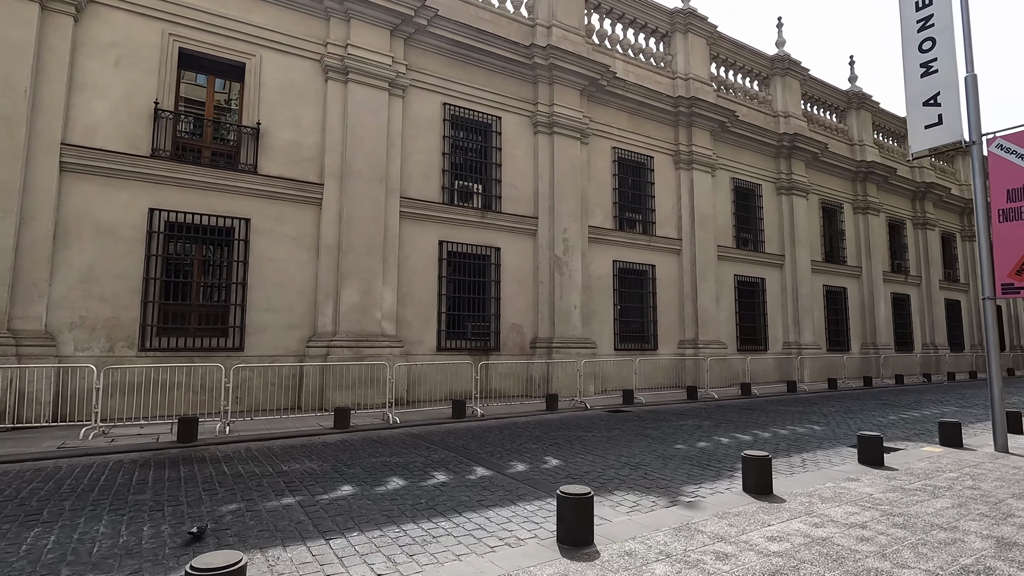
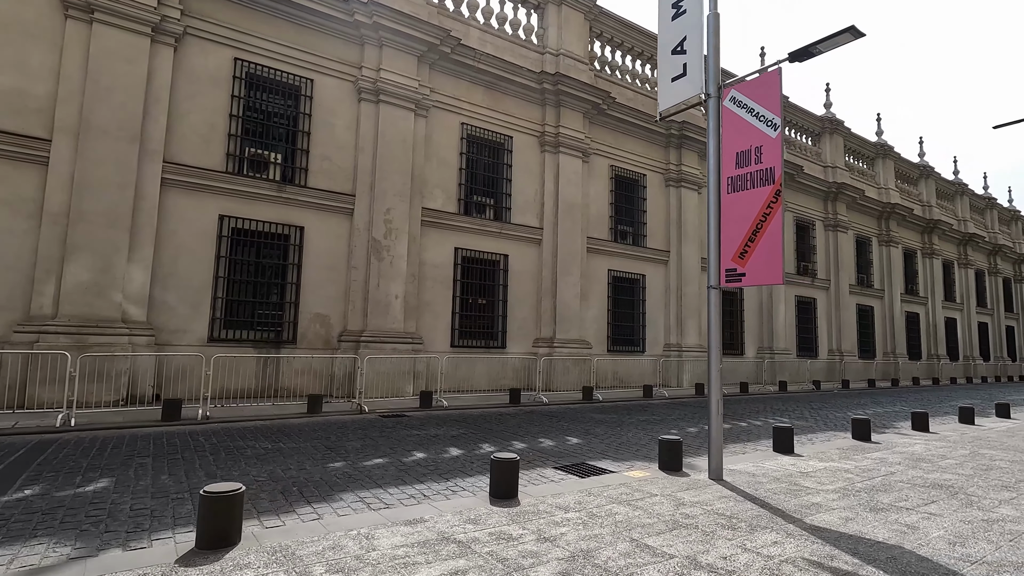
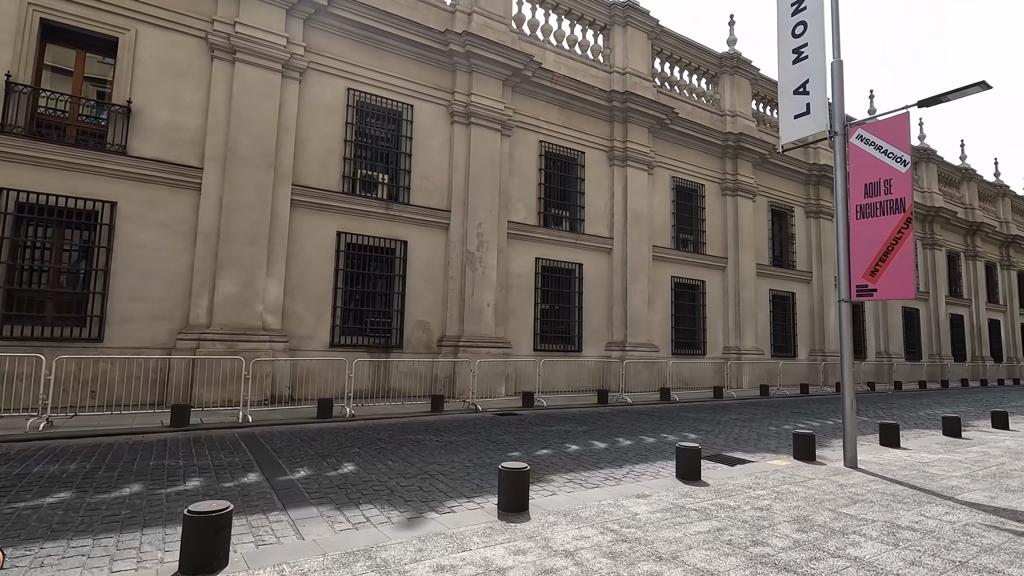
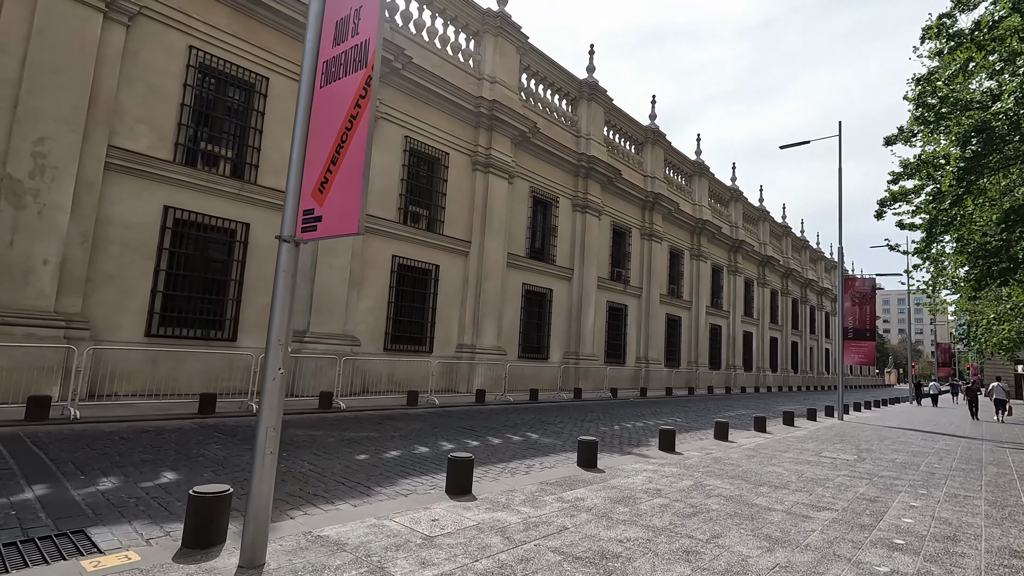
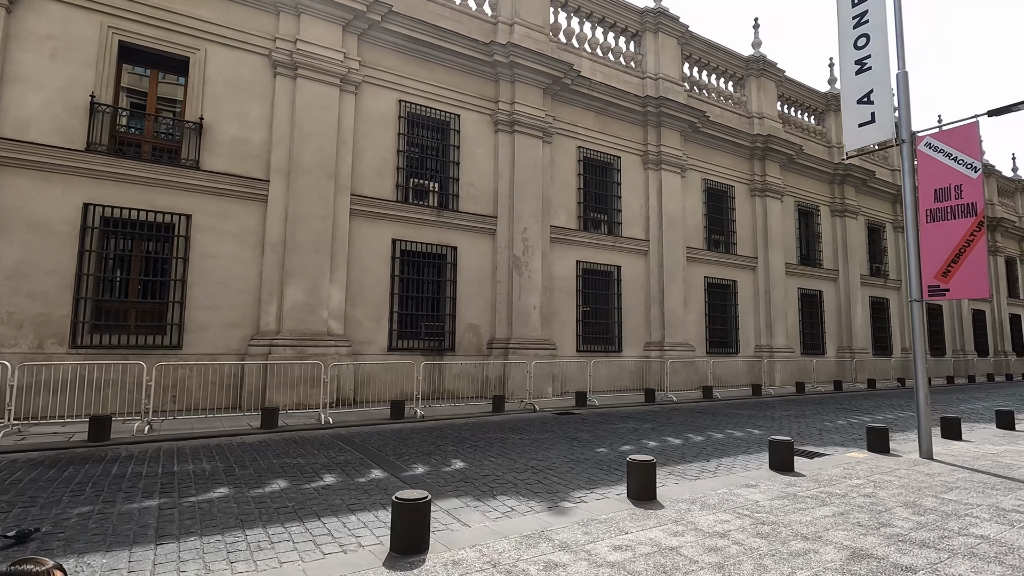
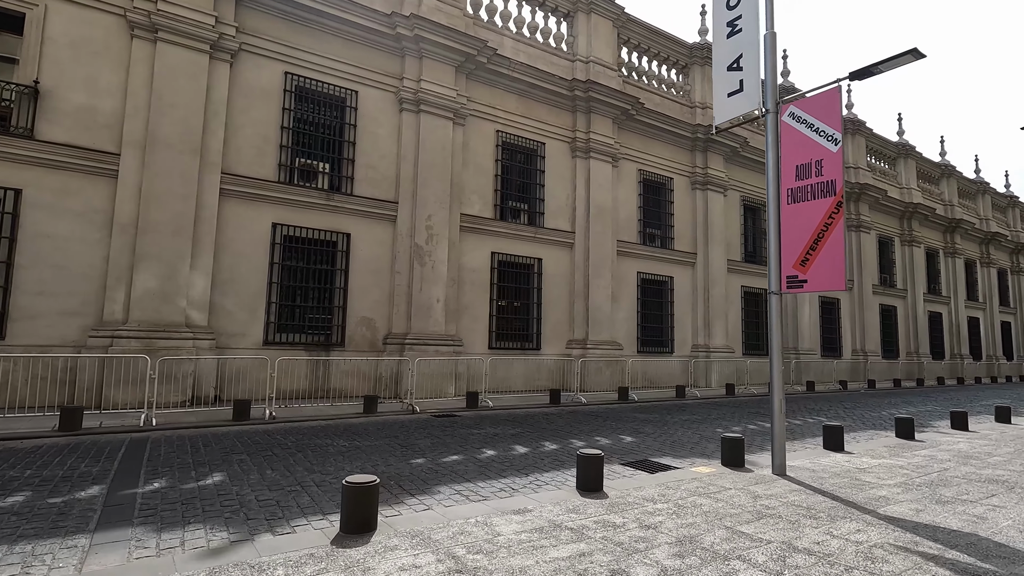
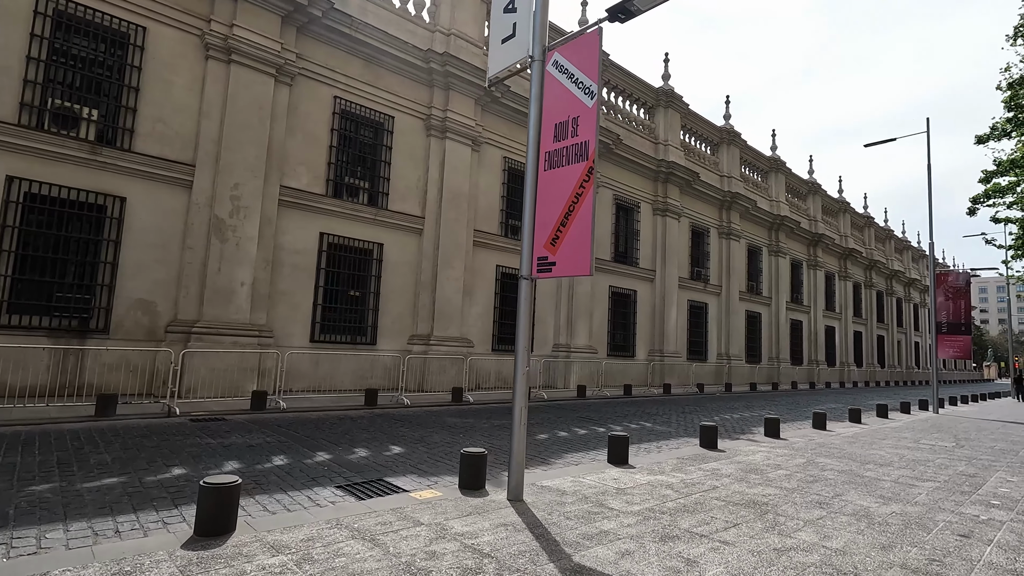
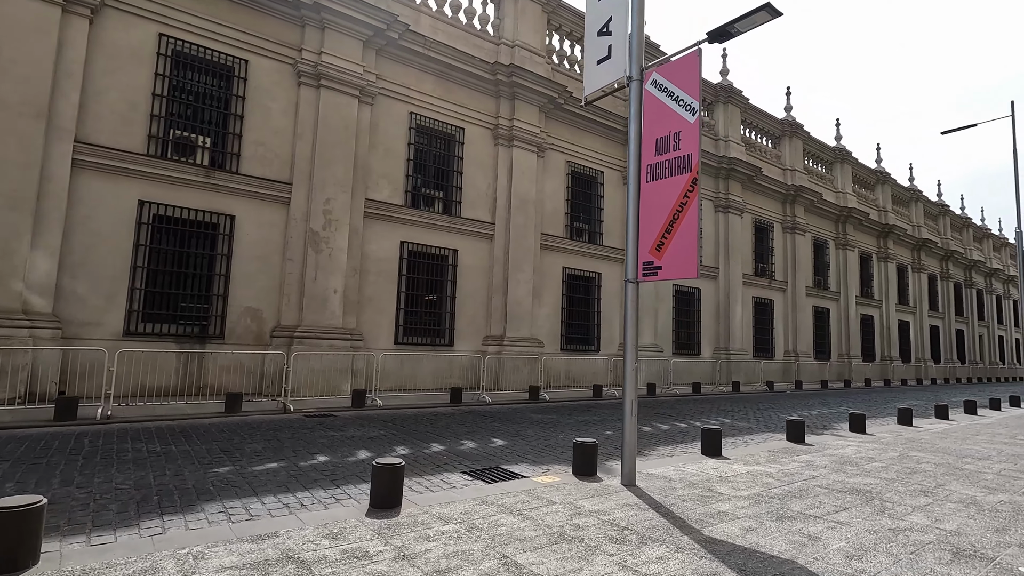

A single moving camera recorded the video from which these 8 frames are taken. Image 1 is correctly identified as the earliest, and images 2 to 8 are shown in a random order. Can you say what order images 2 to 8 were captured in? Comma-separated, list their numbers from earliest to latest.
5, 3, 6, 2, 8, 7, 4
